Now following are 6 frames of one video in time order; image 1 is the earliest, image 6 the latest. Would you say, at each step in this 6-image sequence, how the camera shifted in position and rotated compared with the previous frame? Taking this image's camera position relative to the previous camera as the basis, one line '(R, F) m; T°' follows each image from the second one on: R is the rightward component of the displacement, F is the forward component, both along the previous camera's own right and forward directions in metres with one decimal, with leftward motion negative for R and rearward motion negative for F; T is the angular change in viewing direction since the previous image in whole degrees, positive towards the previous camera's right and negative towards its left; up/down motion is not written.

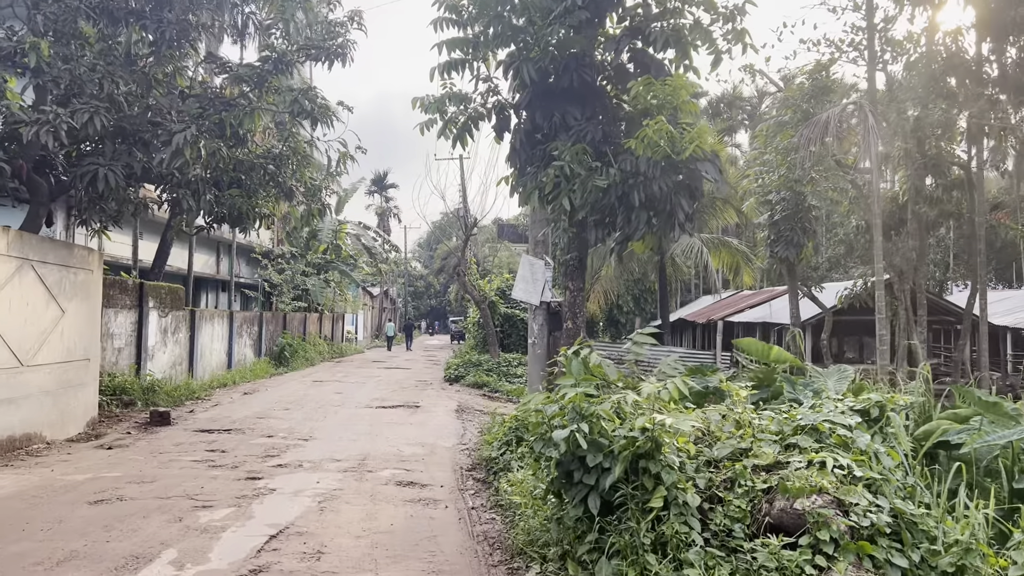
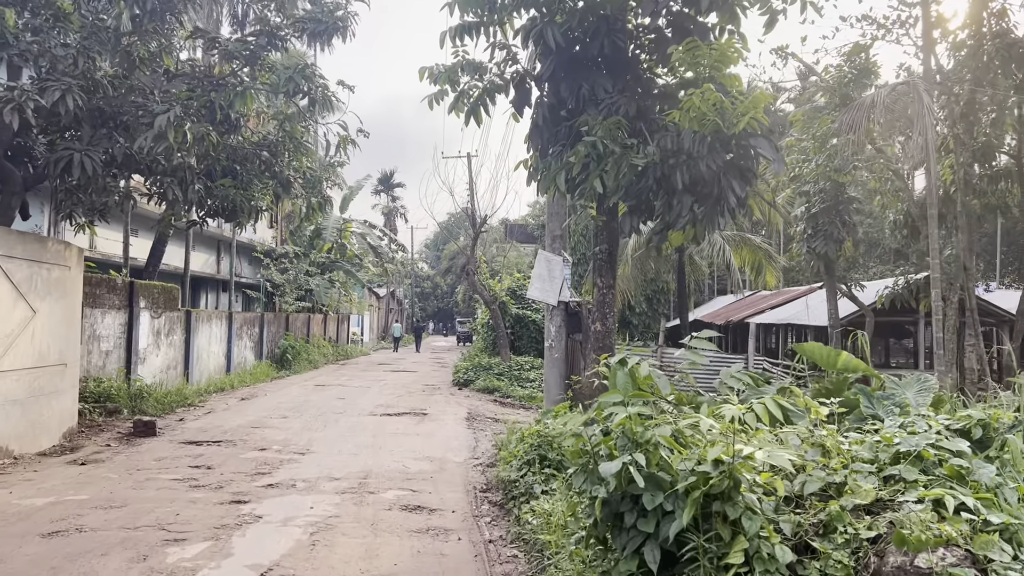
(-0.1, +0.8) m; 0°
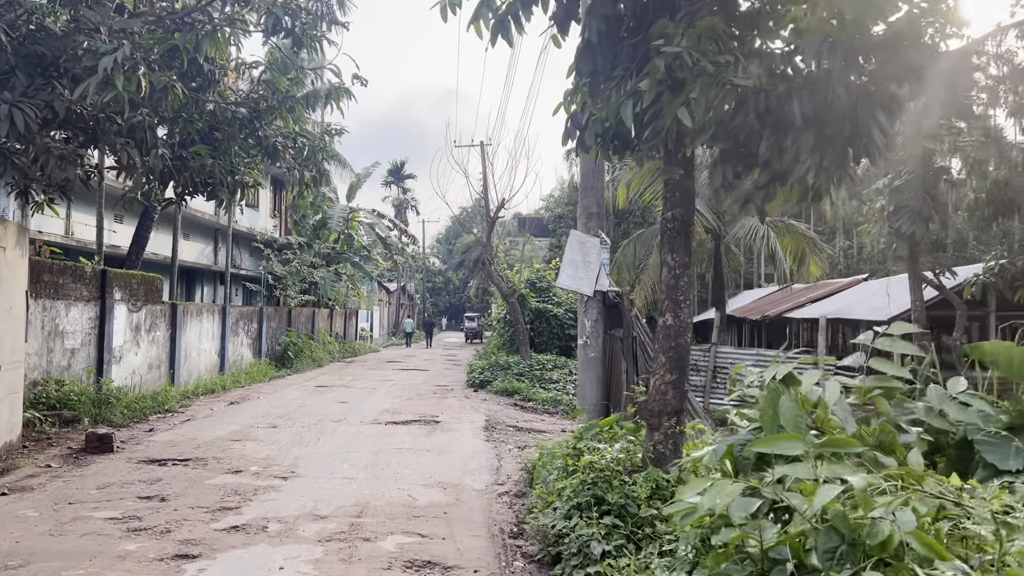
(-0.2, +1.5) m; -1°
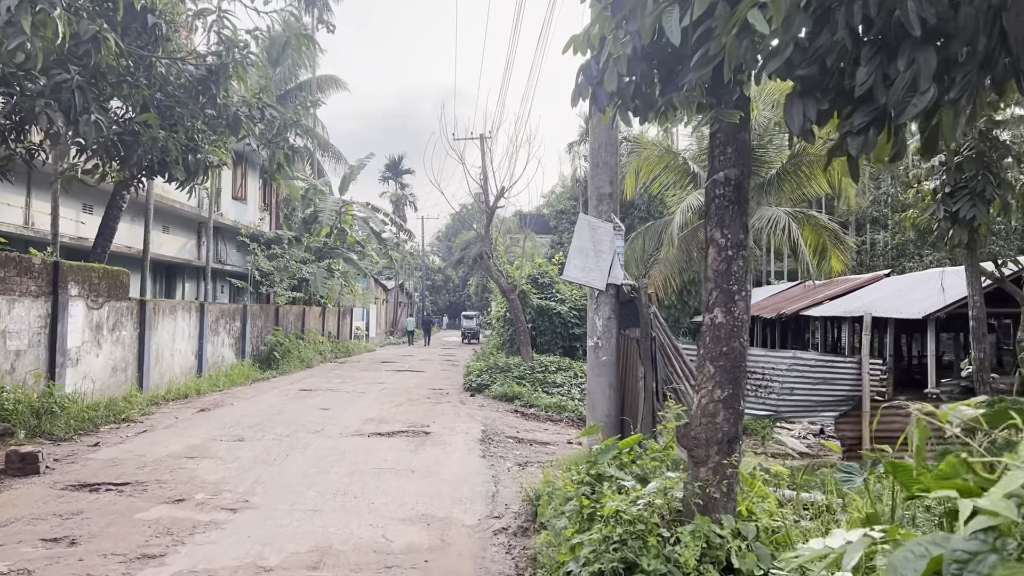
(0.0, +1.1) m; 0°
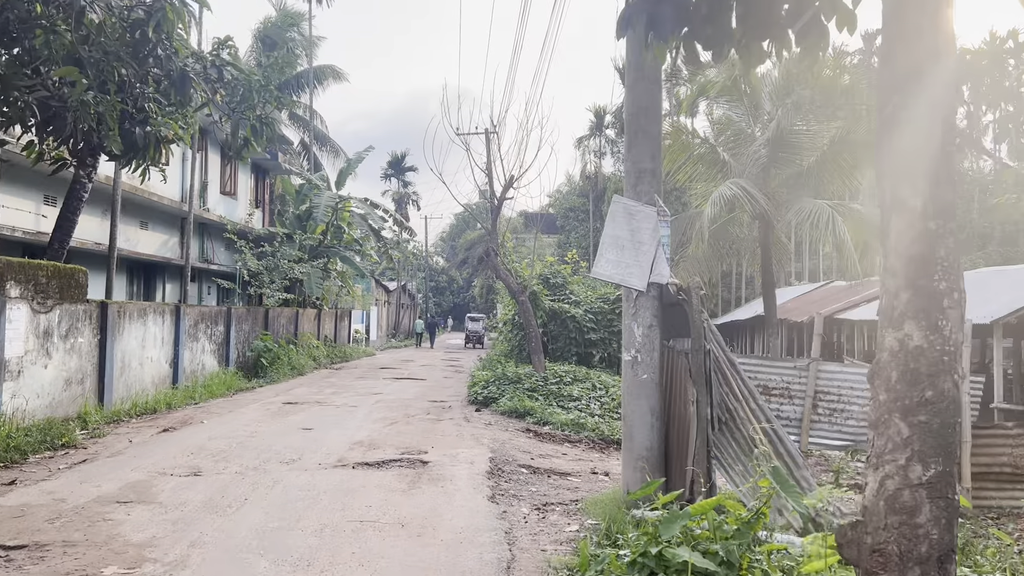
(-0.1, +1.4) m; 0°
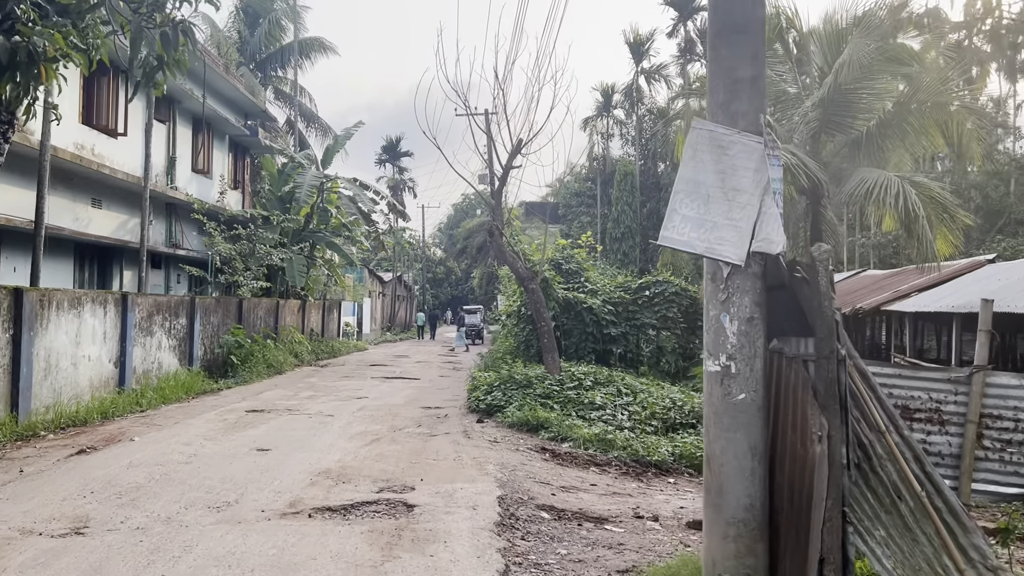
(-0.1, +1.9) m; 0°
